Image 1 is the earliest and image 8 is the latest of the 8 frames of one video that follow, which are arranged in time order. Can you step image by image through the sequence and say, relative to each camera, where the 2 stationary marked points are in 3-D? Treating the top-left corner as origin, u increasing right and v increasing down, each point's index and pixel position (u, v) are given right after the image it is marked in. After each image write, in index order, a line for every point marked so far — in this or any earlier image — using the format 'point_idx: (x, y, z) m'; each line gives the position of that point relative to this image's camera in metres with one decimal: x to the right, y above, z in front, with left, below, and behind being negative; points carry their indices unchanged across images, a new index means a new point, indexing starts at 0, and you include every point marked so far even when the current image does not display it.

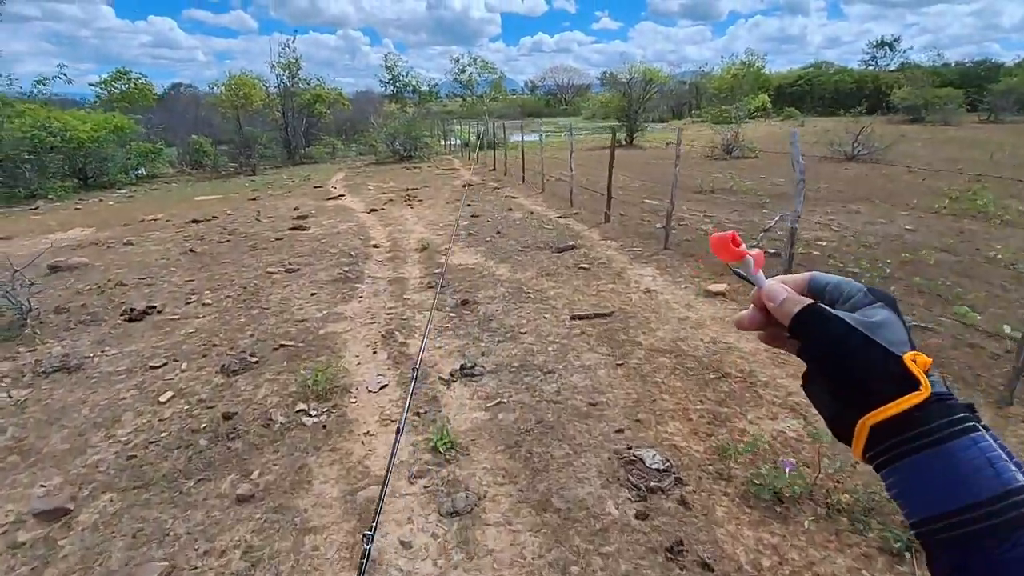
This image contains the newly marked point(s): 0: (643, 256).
0: (+2.1, +0.5, +8.5) m
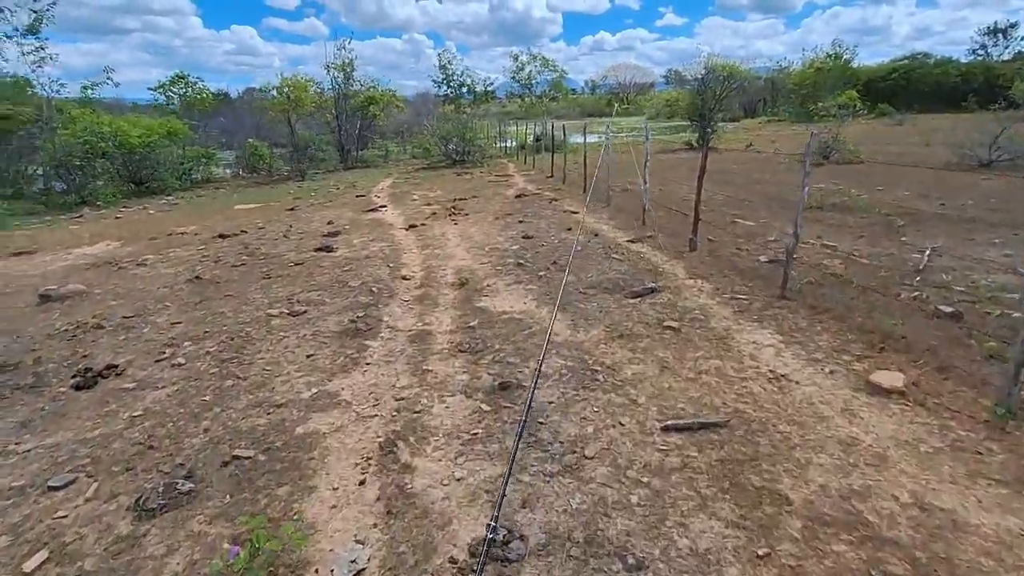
0: (+2.9, -0.3, +6.2) m
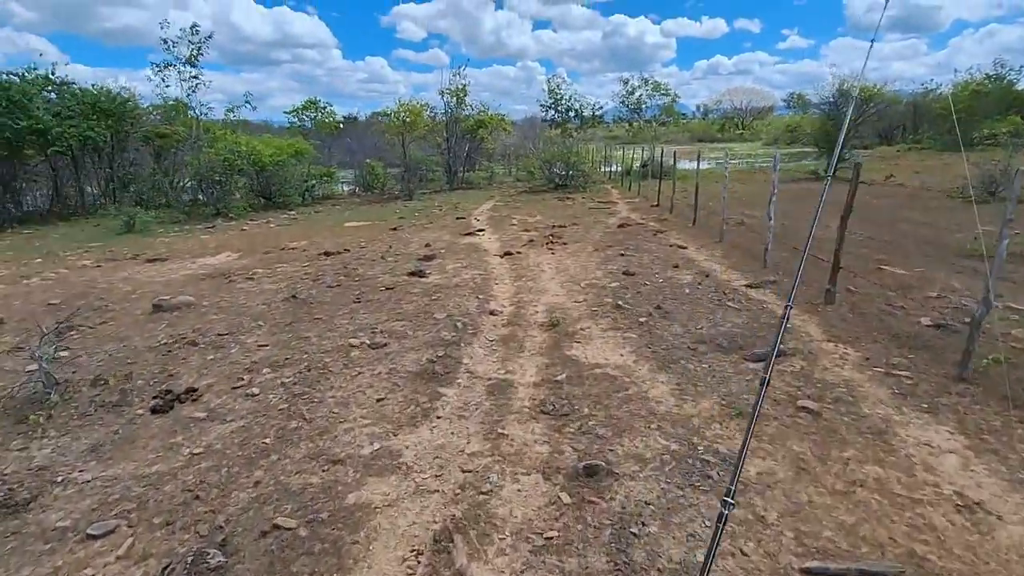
0: (+3.8, -1.0, +4.8) m
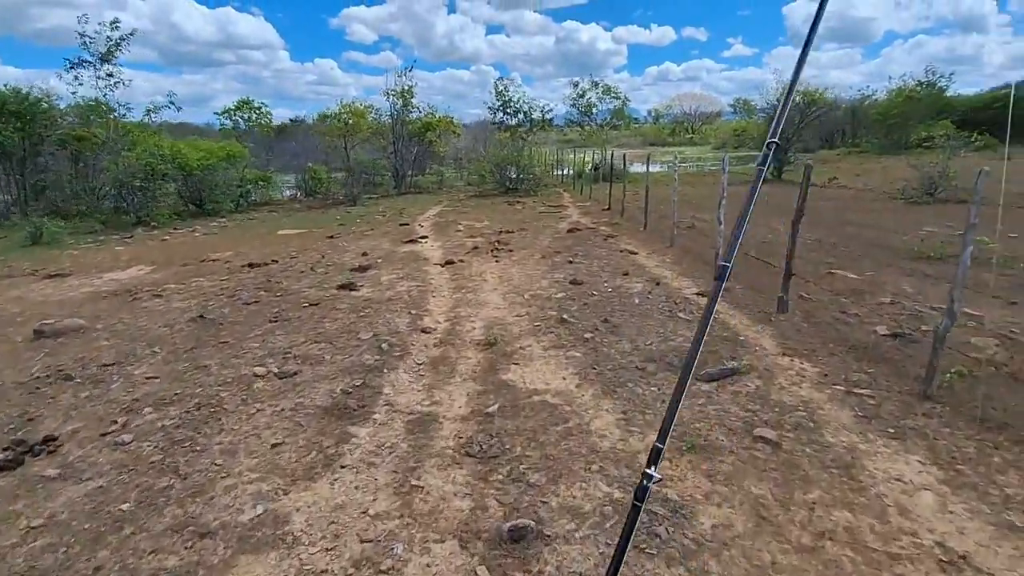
0: (+3.1, -1.1, +4.4) m
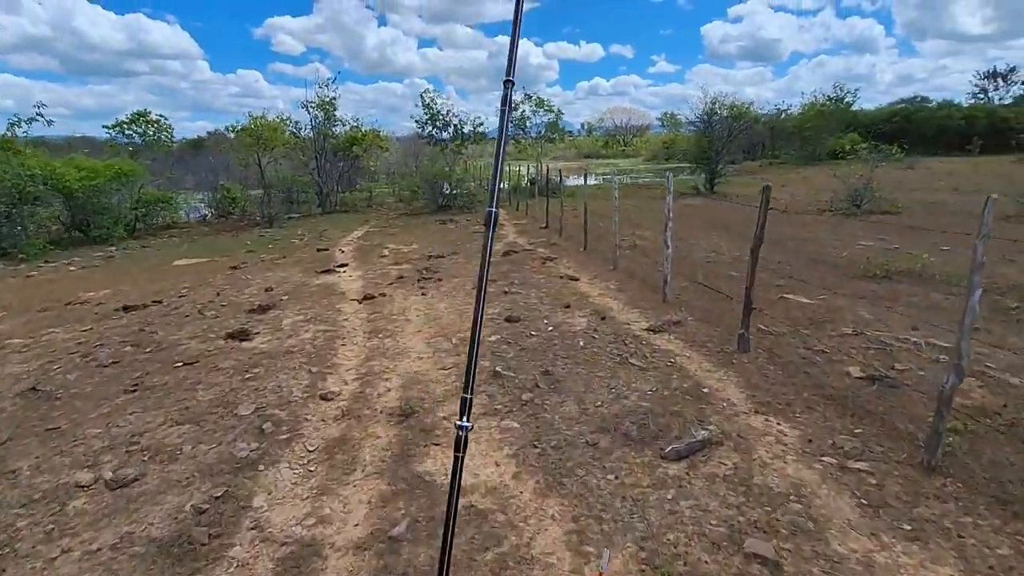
0: (+2.6, -1.5, +3.5) m
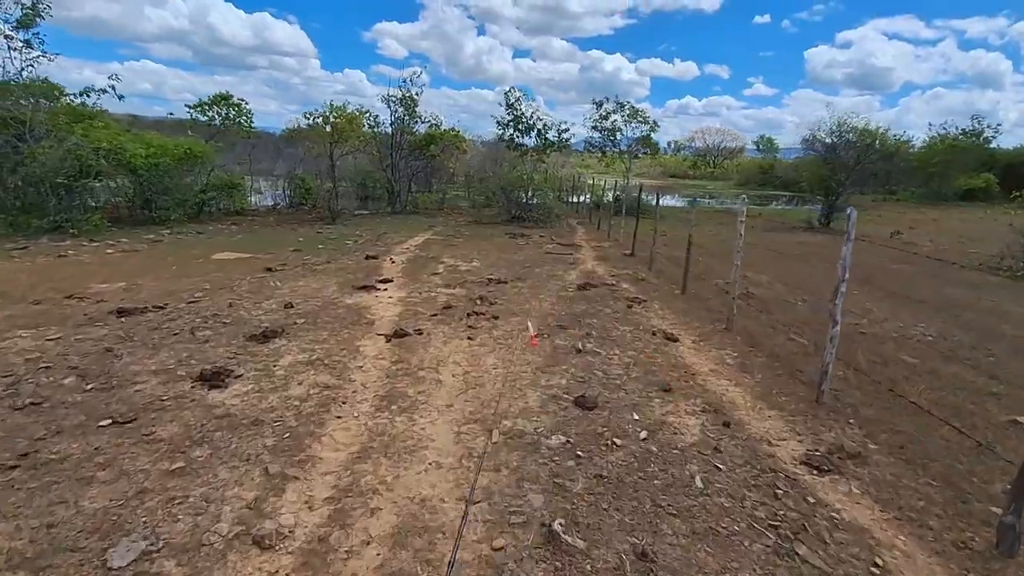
0: (+2.6, -2.4, +0.7) m
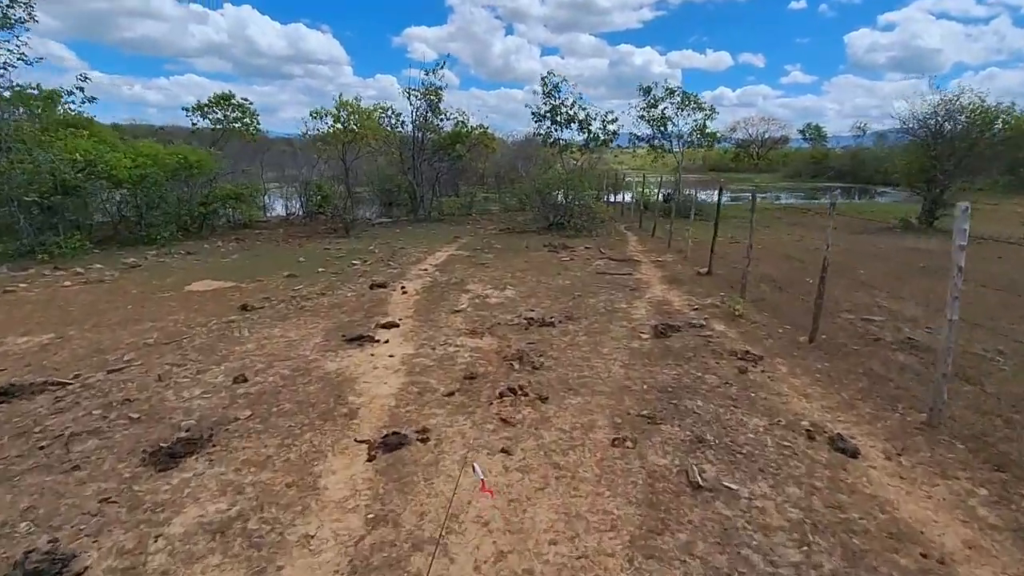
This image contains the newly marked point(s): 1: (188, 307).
0: (+2.7, -3.0, -2.4) m
1: (-5.7, -0.3, +9.2) m
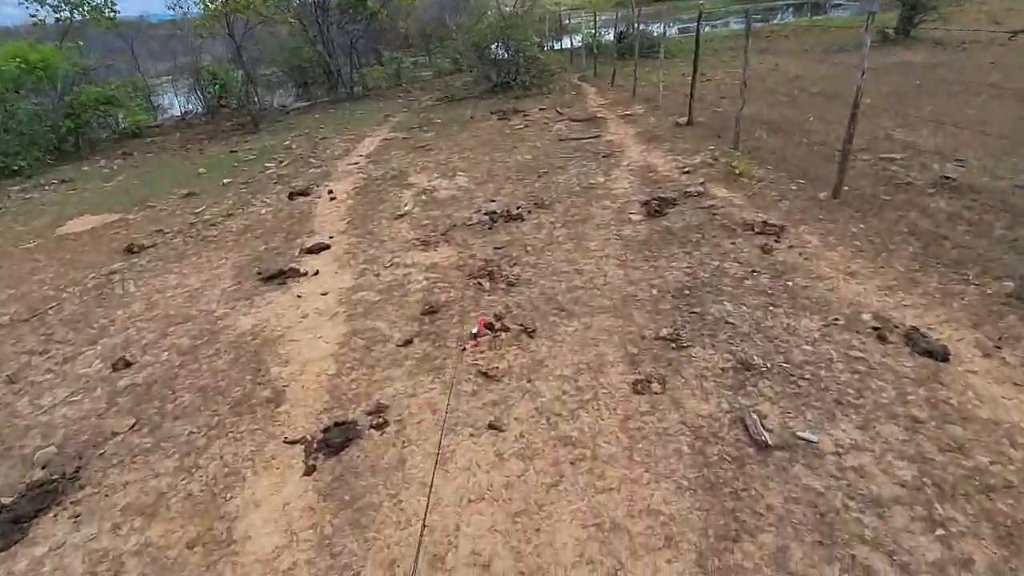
0: (+3.5, -3.6, -2.8) m
1: (-6.3, +0.5, +7.3) m
